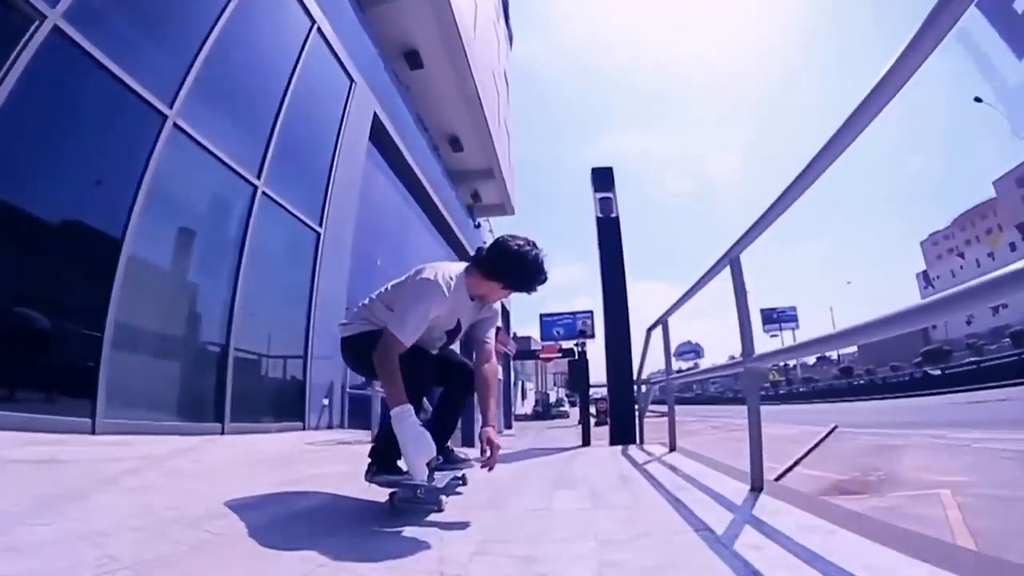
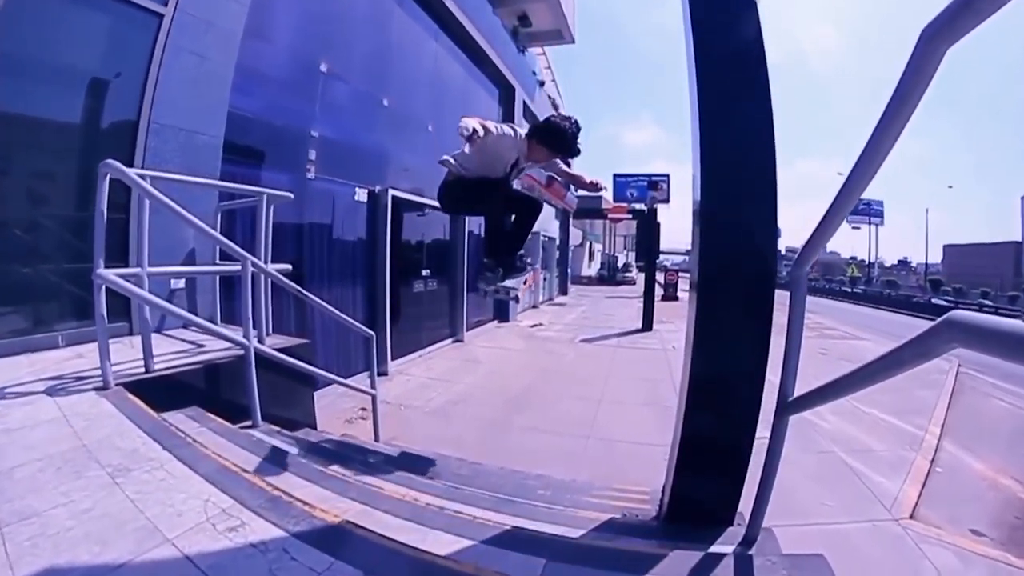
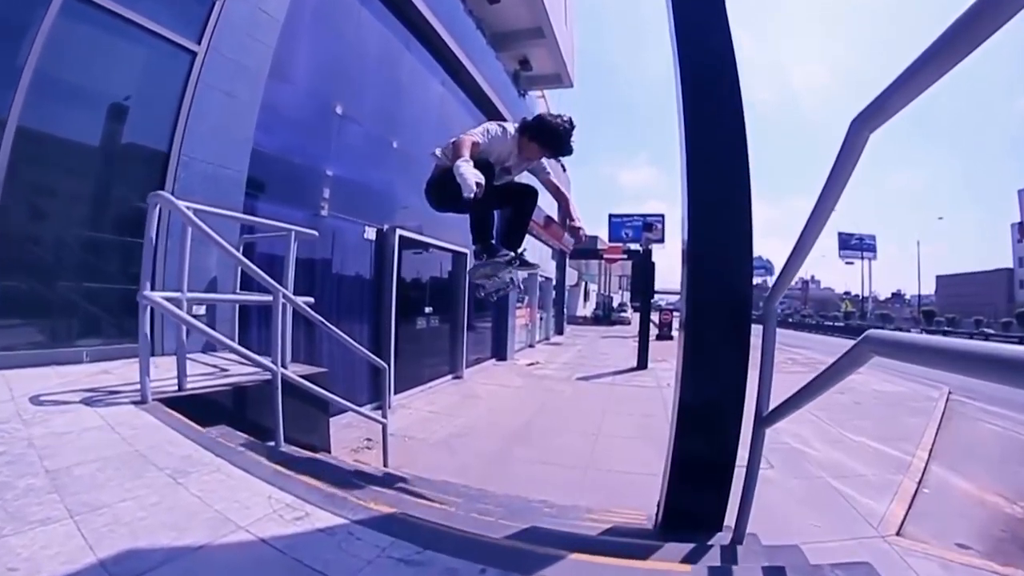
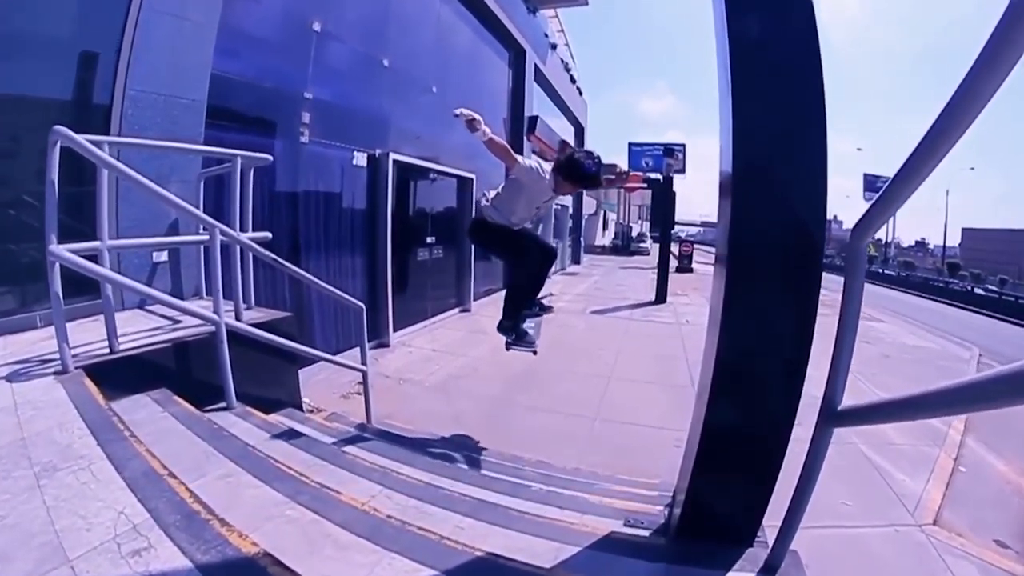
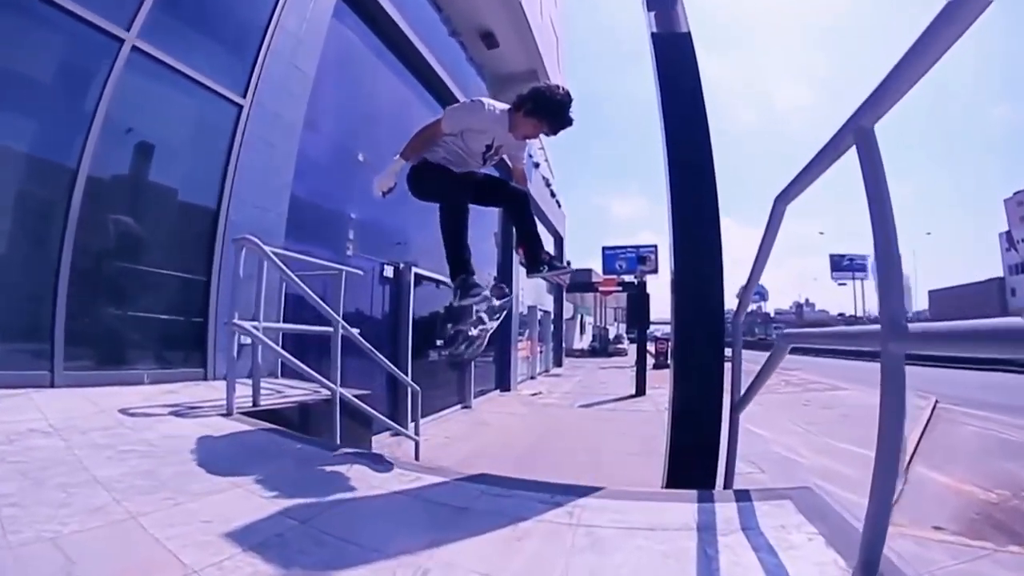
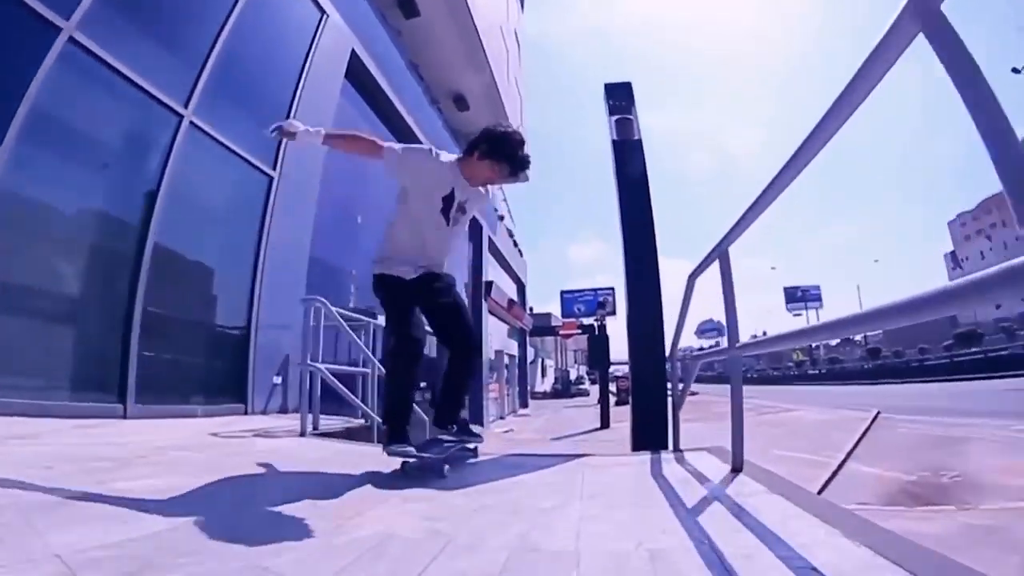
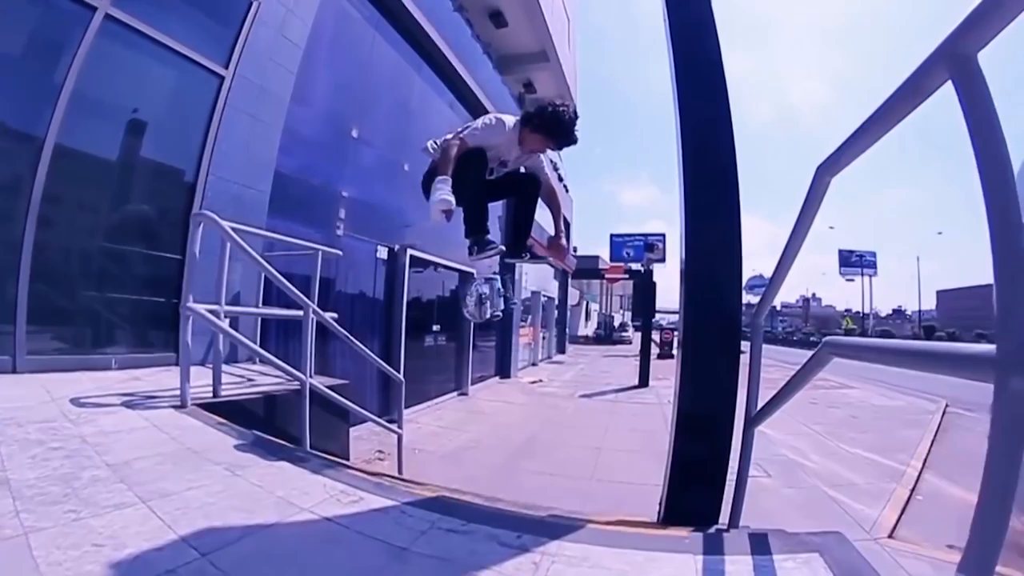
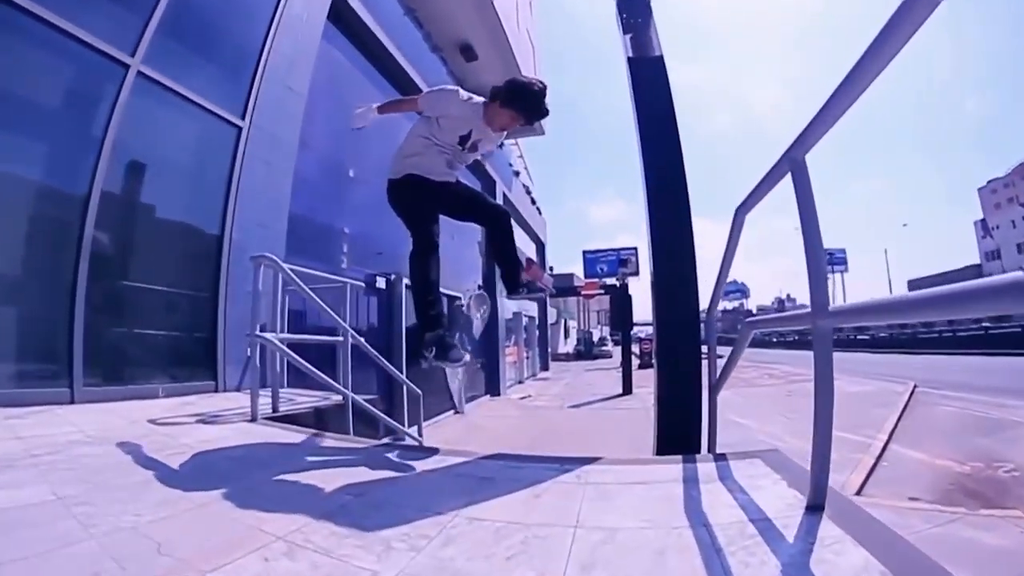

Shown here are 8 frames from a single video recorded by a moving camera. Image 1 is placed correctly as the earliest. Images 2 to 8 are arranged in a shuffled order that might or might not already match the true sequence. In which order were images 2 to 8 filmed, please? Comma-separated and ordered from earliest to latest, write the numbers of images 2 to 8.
6, 8, 5, 7, 3, 2, 4
